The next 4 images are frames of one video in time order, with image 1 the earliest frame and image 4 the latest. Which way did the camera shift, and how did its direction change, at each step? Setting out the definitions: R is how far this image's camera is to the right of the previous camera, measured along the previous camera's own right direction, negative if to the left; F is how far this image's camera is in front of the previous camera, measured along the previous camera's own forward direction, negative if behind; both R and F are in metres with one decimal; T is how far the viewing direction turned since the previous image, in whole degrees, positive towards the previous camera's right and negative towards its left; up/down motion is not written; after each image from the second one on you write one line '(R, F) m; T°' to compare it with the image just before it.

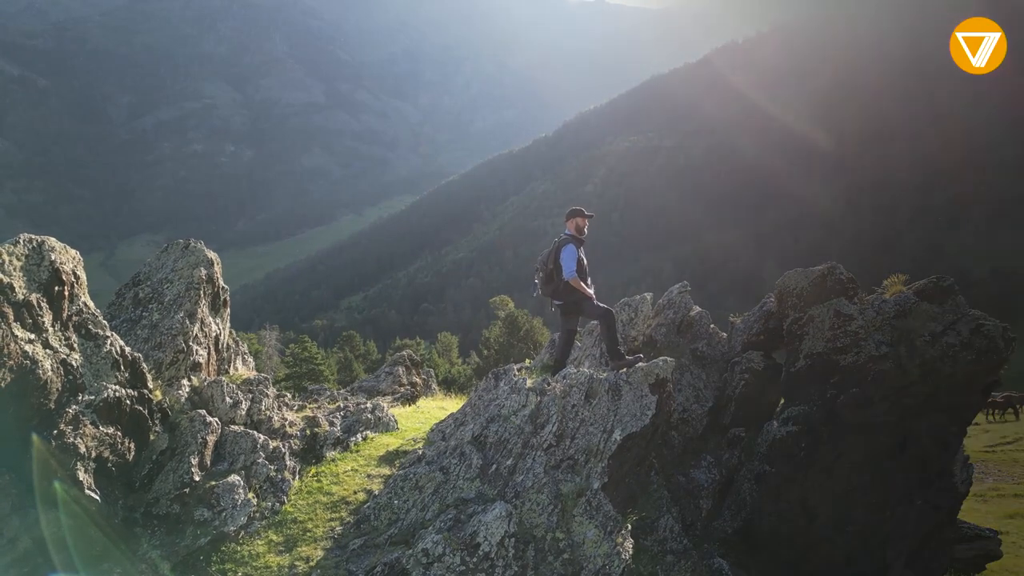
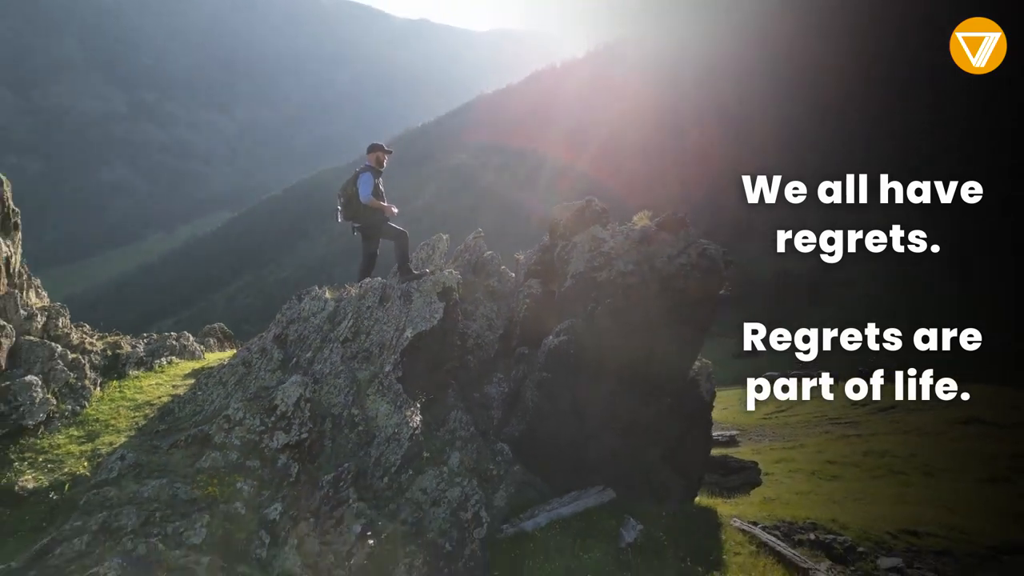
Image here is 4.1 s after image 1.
(+0.9, -3.1) m; 0°
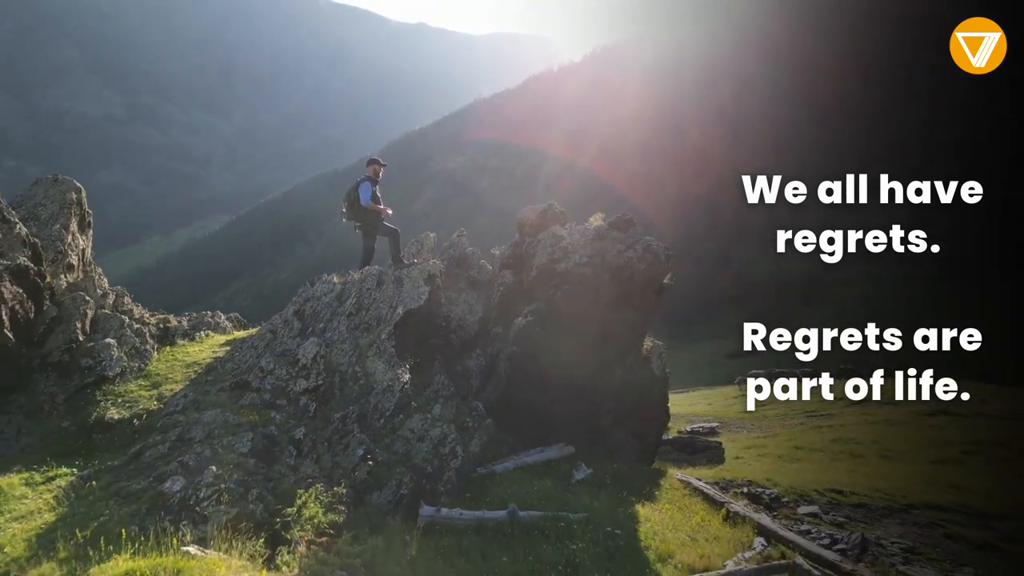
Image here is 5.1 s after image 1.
(+0.7, -3.0) m; 0°
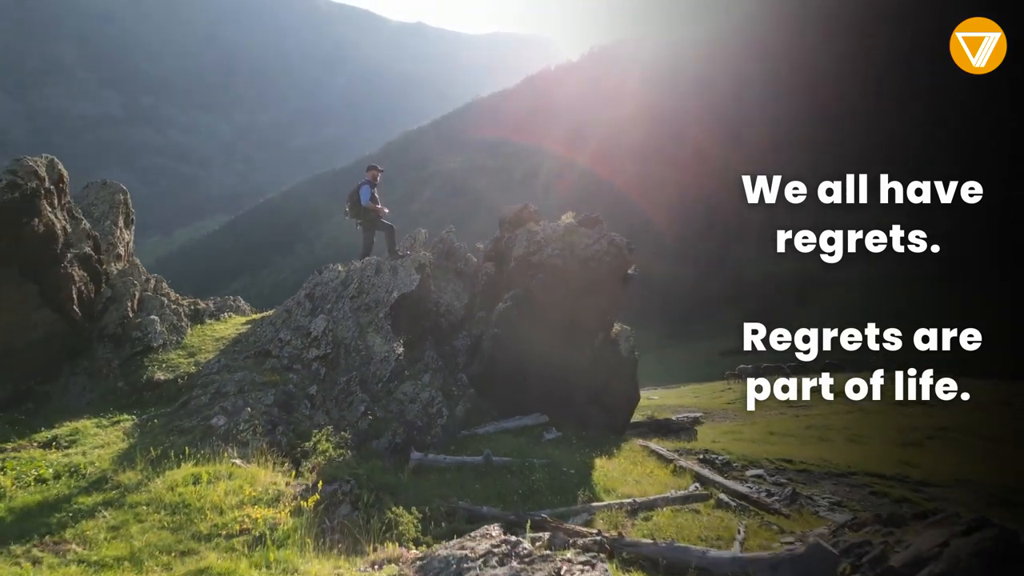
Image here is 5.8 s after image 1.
(+0.6, -2.6) m; 0°
